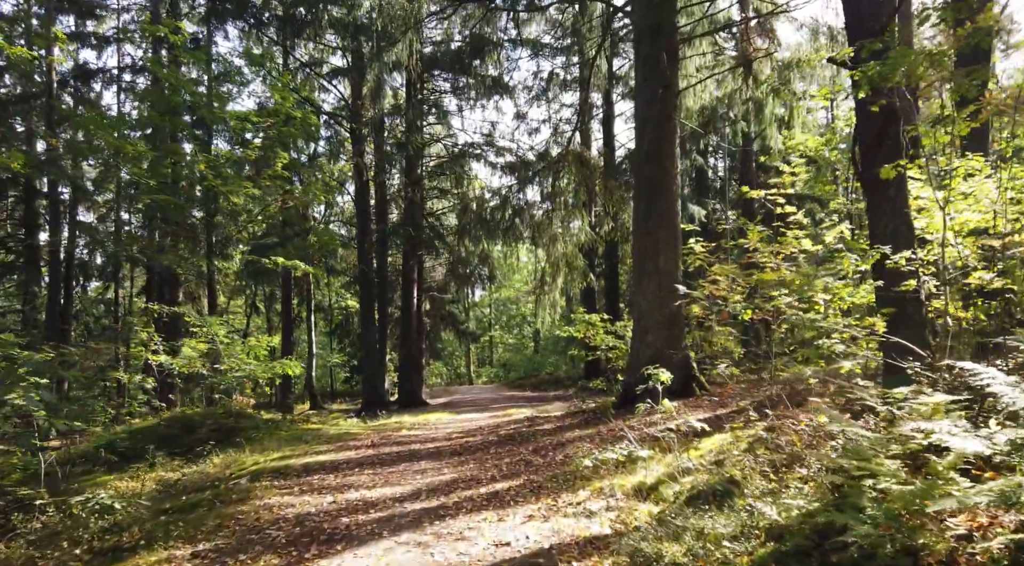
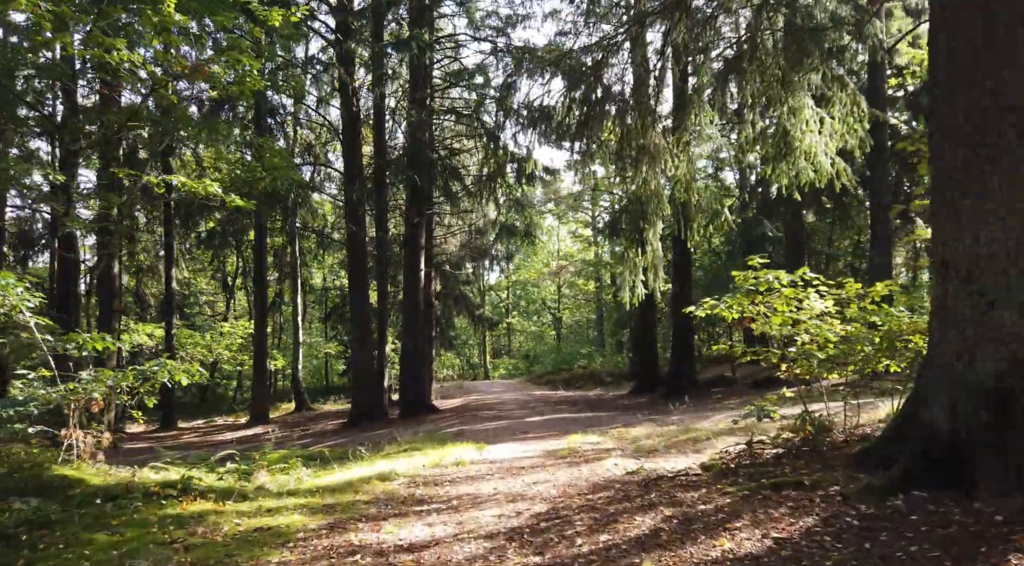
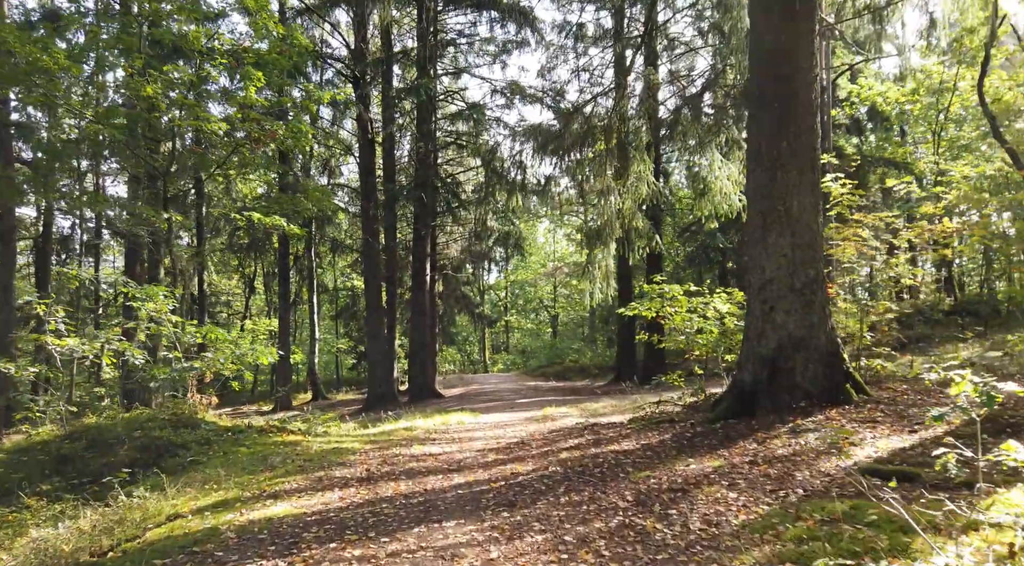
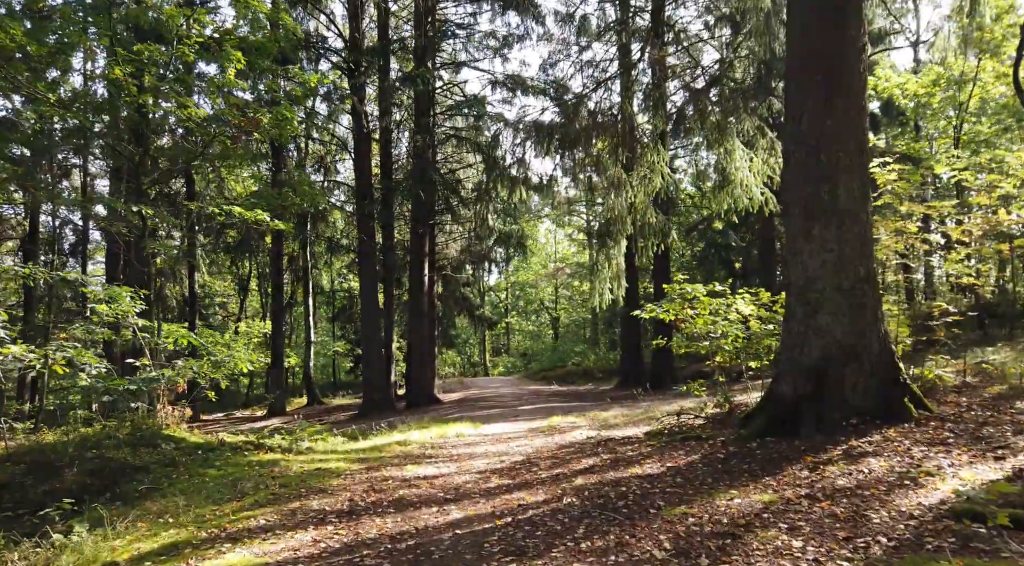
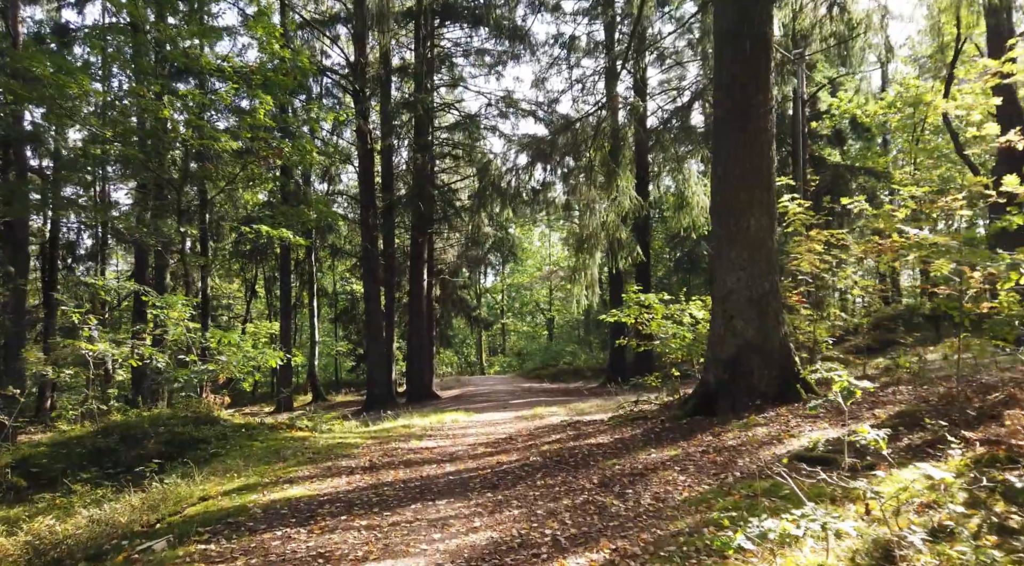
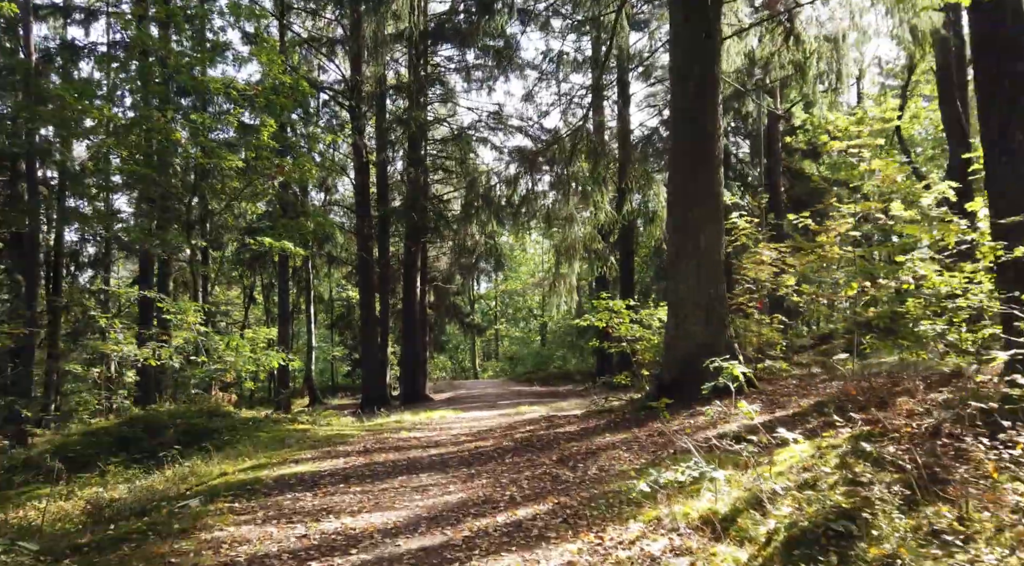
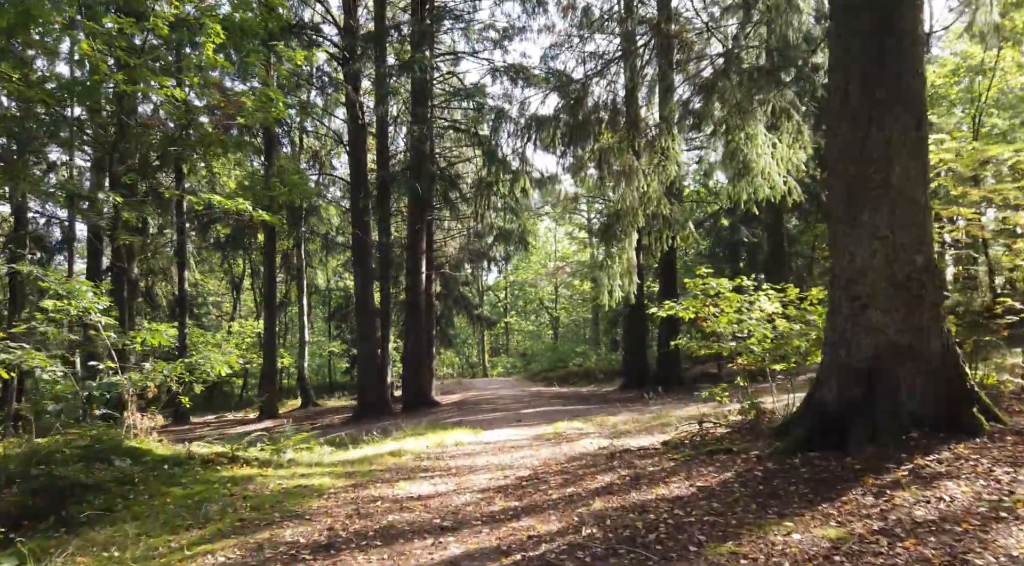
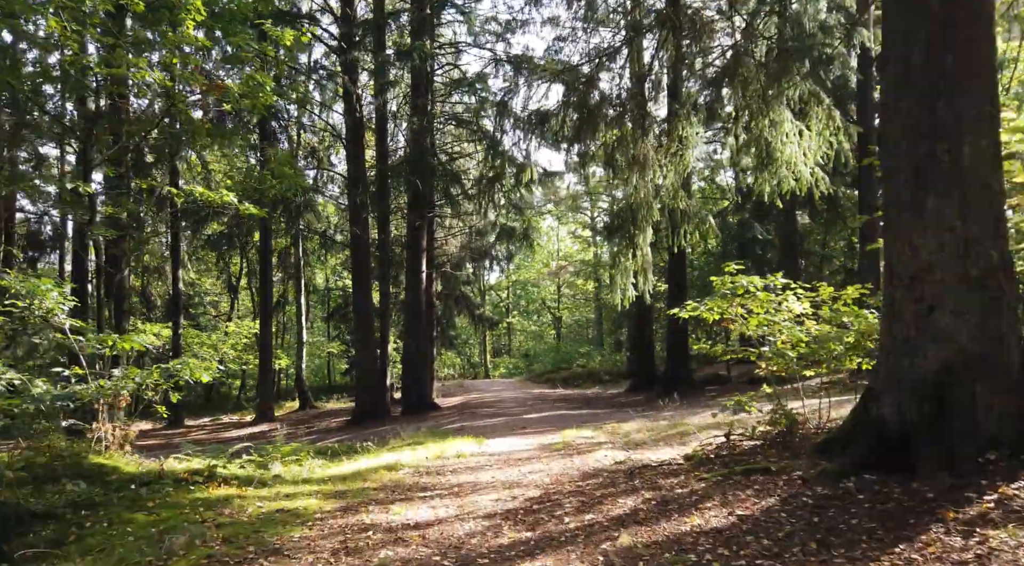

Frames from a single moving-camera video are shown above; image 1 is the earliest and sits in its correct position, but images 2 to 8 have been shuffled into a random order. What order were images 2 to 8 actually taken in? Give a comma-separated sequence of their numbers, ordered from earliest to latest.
6, 5, 3, 4, 7, 8, 2
